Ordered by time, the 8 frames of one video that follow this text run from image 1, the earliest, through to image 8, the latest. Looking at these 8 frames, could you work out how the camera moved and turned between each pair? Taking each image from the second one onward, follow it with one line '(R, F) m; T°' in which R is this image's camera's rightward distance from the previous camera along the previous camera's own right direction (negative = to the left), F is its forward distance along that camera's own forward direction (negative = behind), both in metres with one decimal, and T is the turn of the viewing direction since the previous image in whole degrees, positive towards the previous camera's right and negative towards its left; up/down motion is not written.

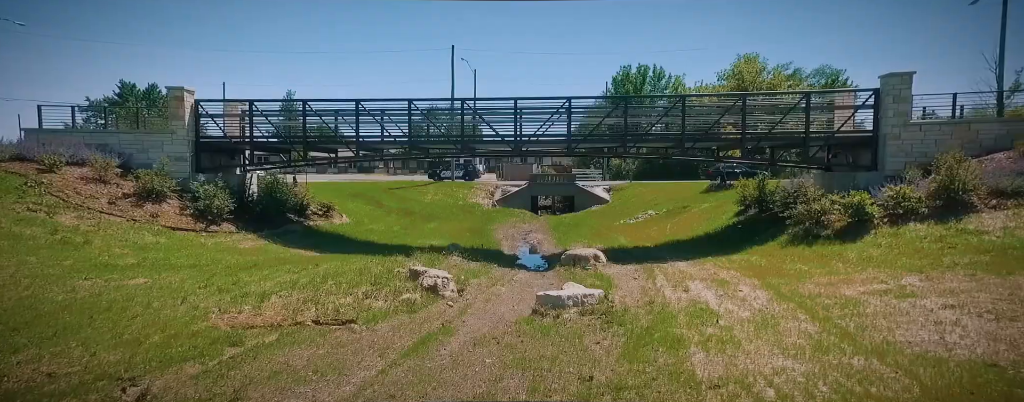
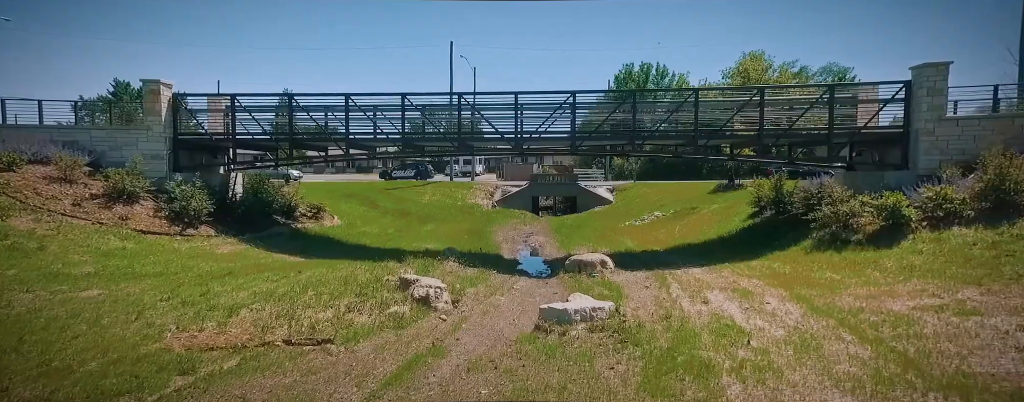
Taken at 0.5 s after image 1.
(0.0, +1.3) m; 0°
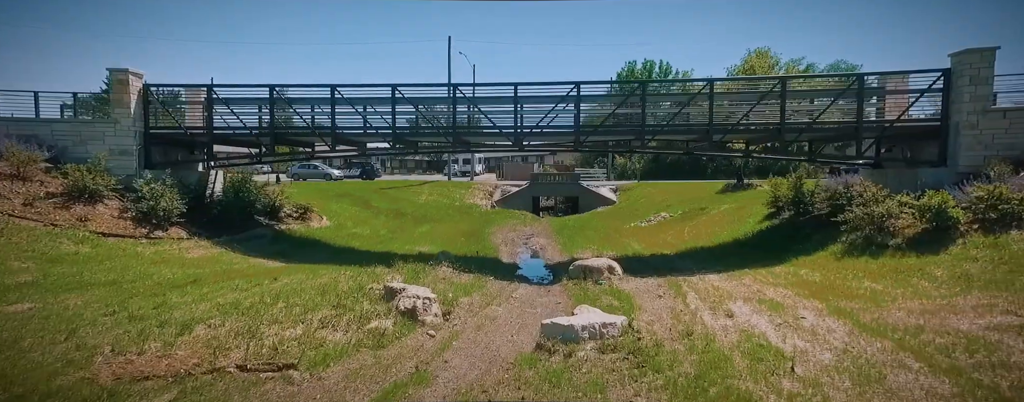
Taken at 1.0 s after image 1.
(0.0, +1.4) m; 0°
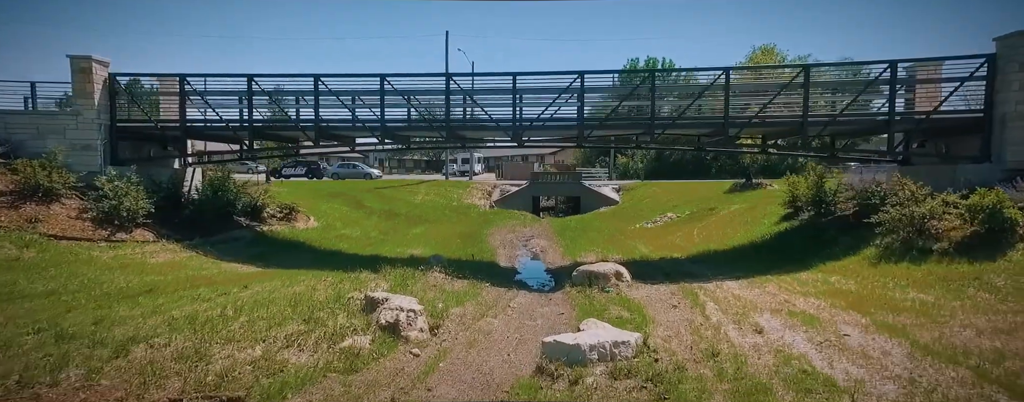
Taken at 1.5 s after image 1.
(+0.1, +1.3) m; 0°
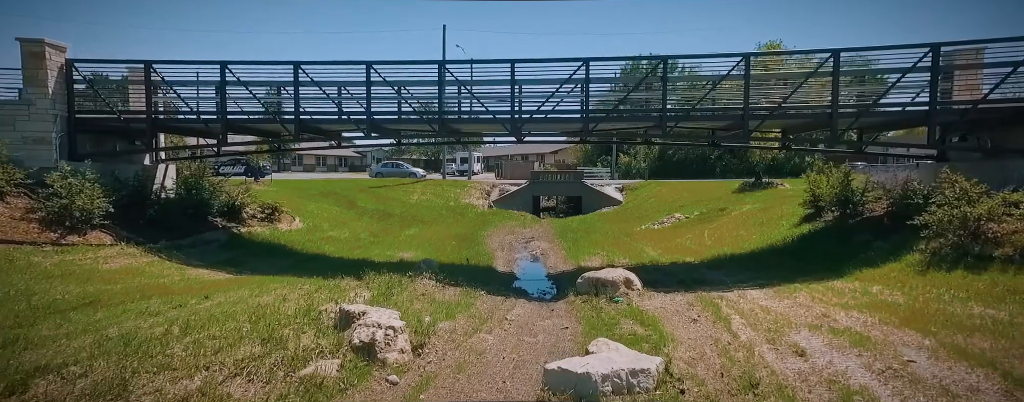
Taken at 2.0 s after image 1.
(+0.1, +1.4) m; 0°
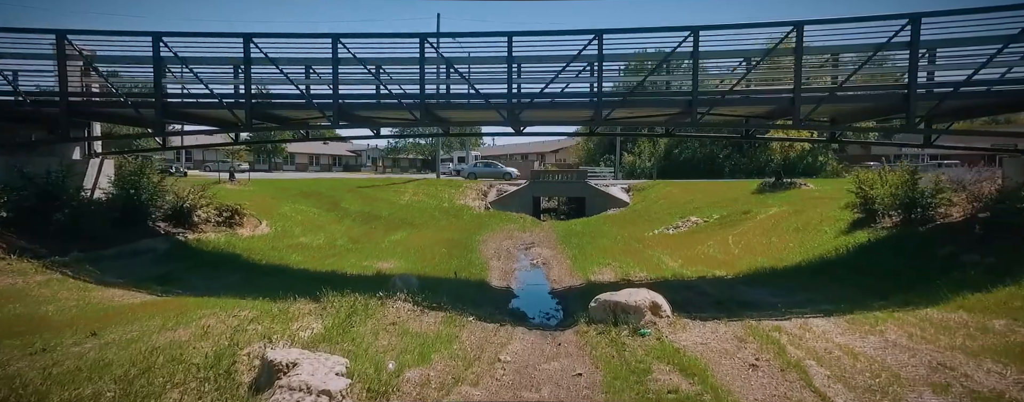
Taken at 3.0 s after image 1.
(+0.1, +2.7) m; 0°
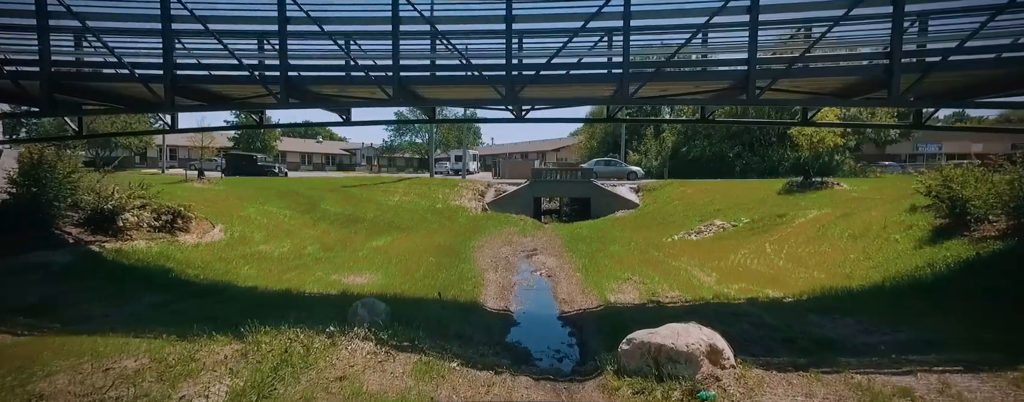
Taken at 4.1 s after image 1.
(0.0, +2.9) m; 0°
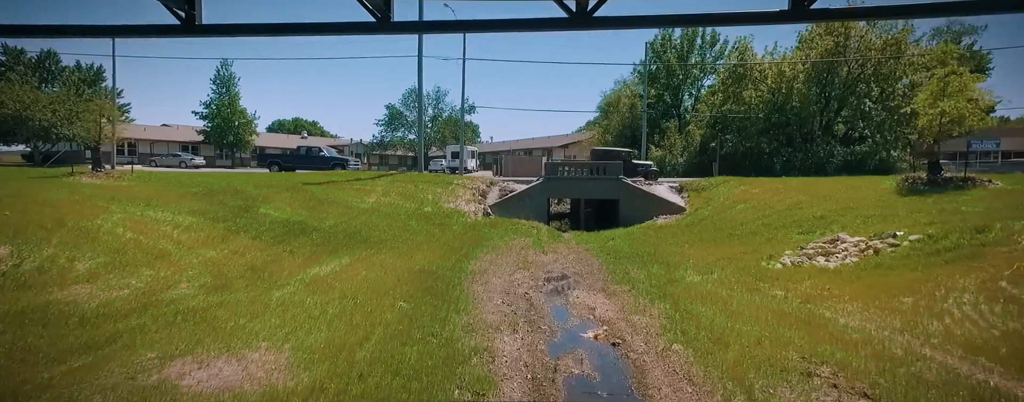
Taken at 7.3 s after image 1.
(-0.6, +7.5) m; 0°
